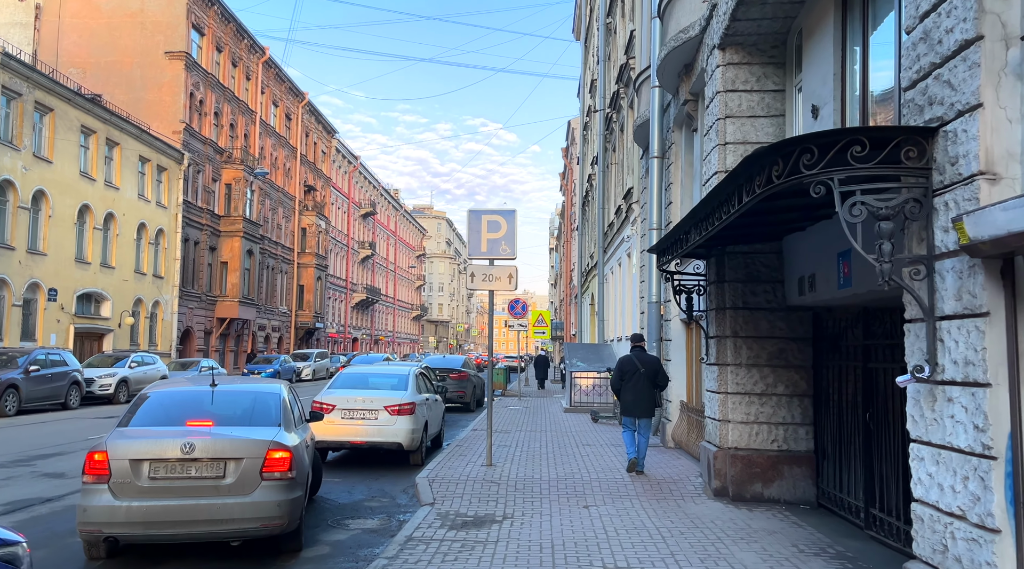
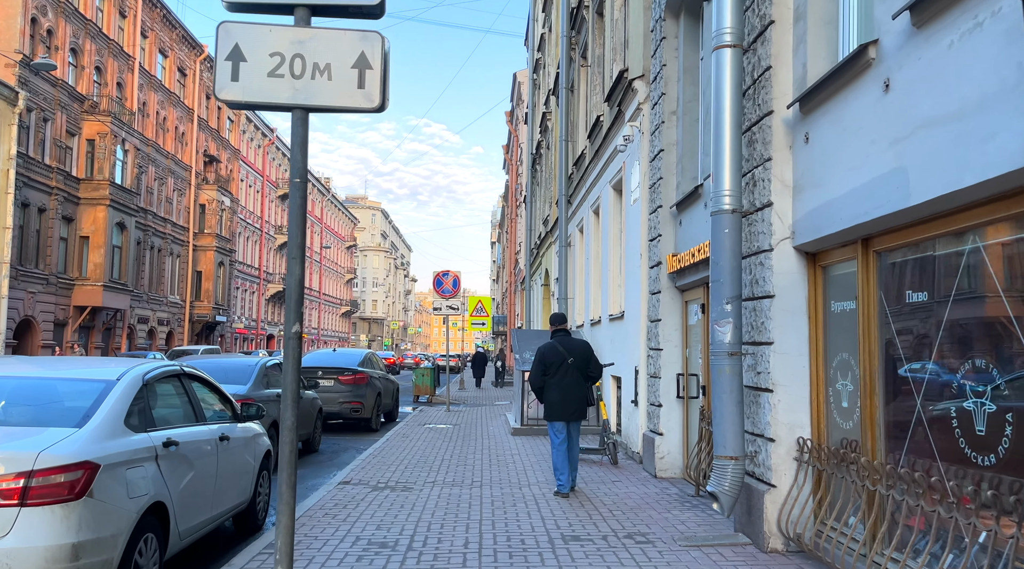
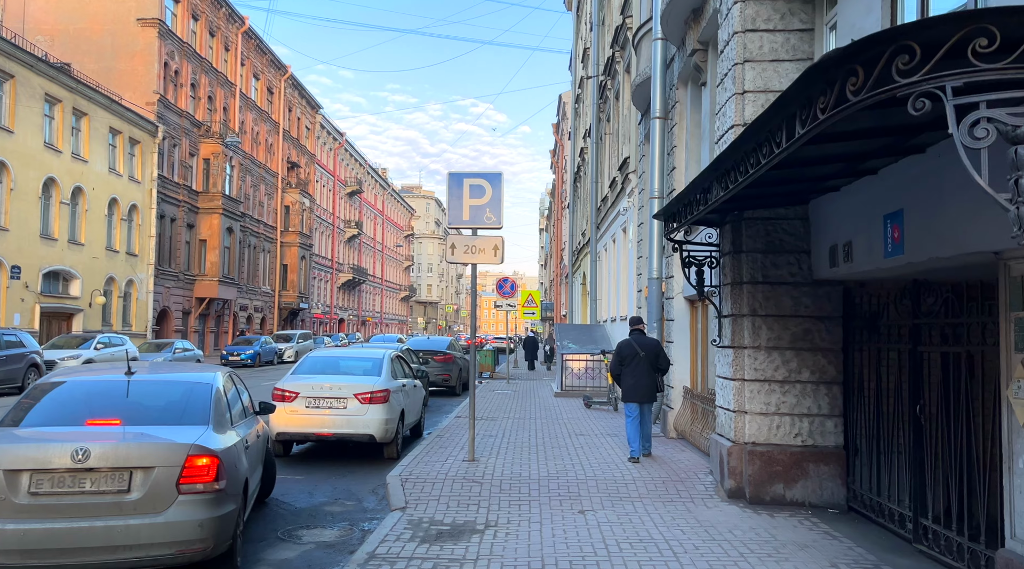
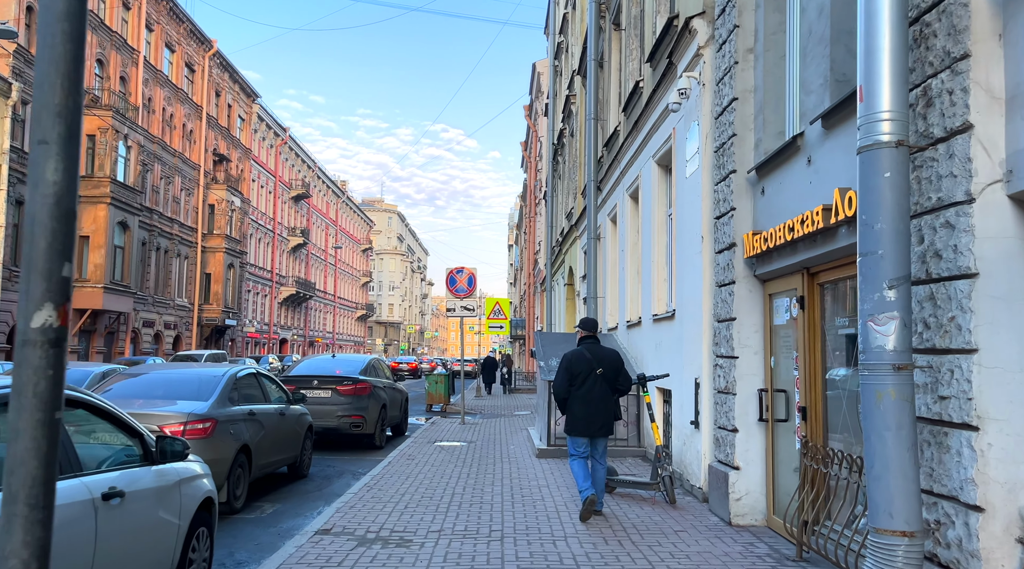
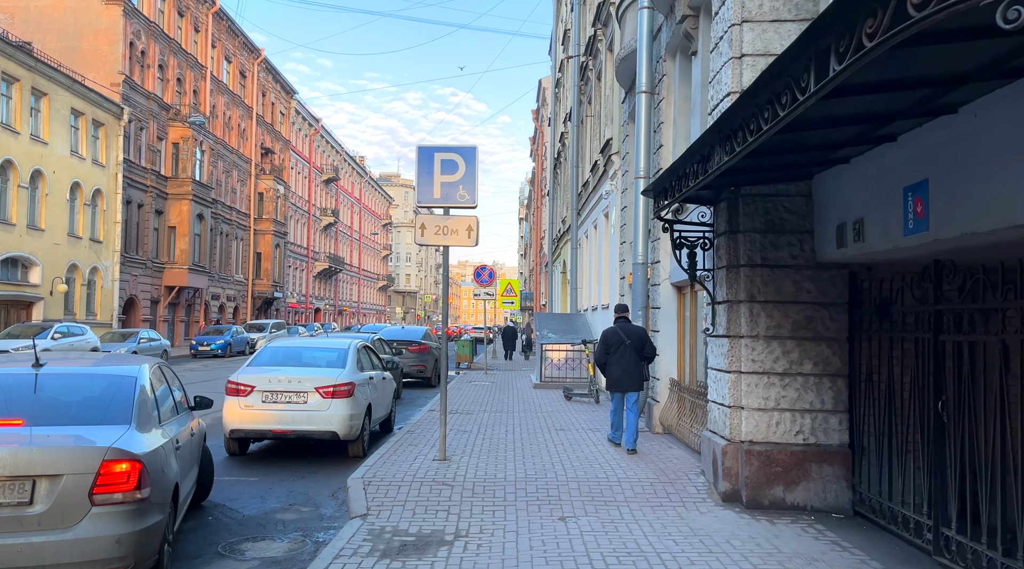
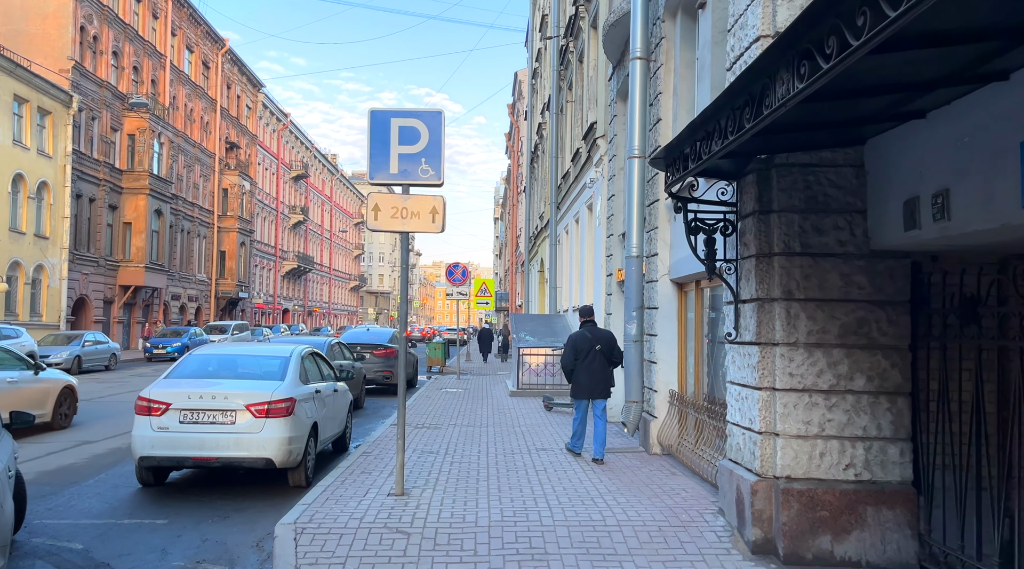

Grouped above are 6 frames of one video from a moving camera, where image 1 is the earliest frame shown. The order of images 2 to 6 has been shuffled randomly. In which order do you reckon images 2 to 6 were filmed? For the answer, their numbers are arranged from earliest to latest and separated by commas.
3, 5, 6, 2, 4
